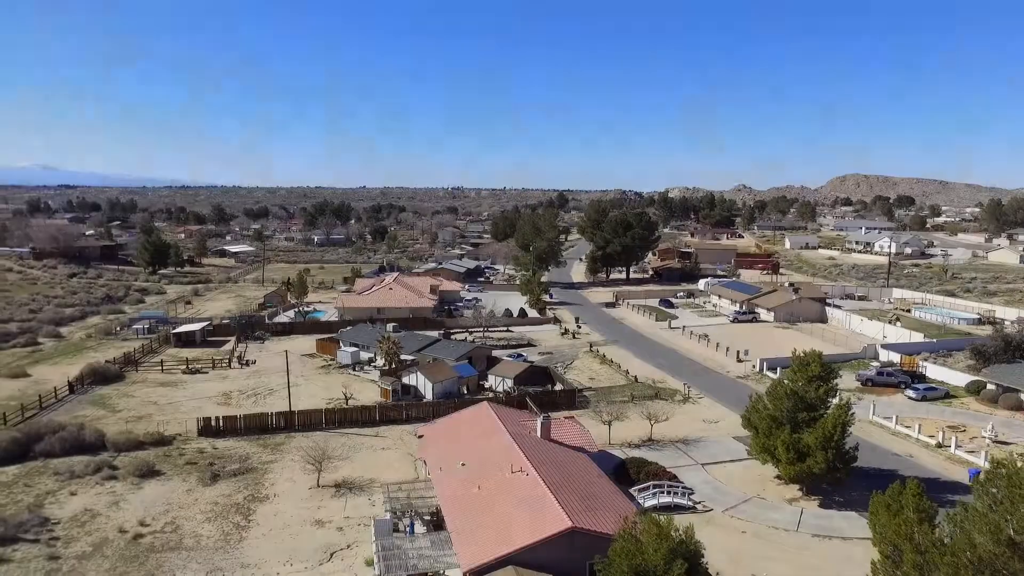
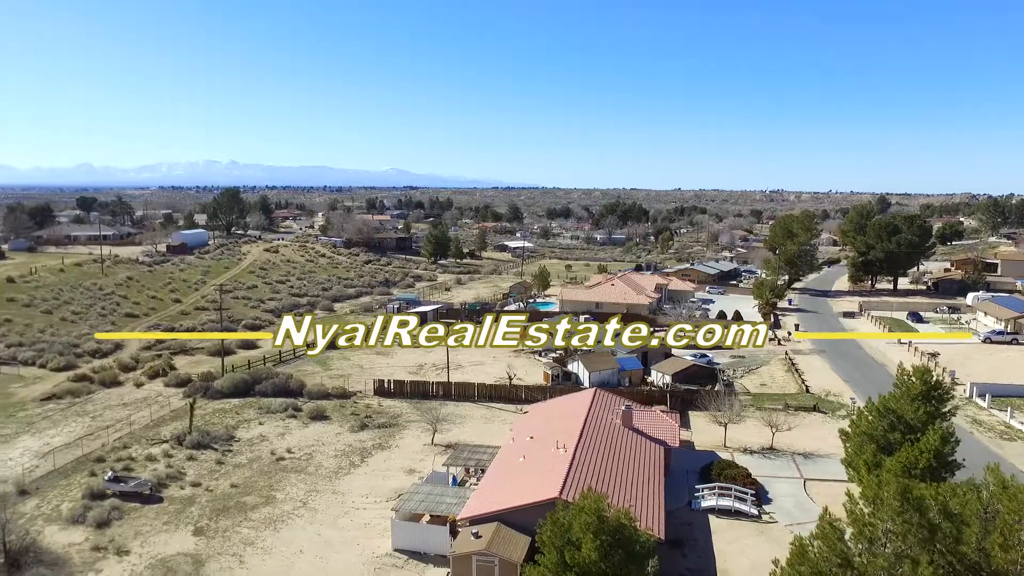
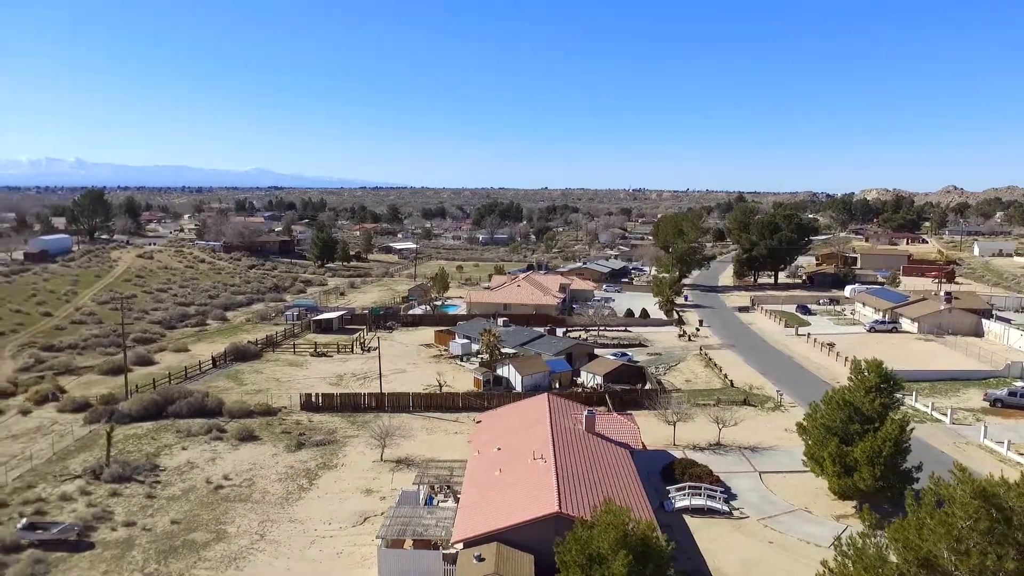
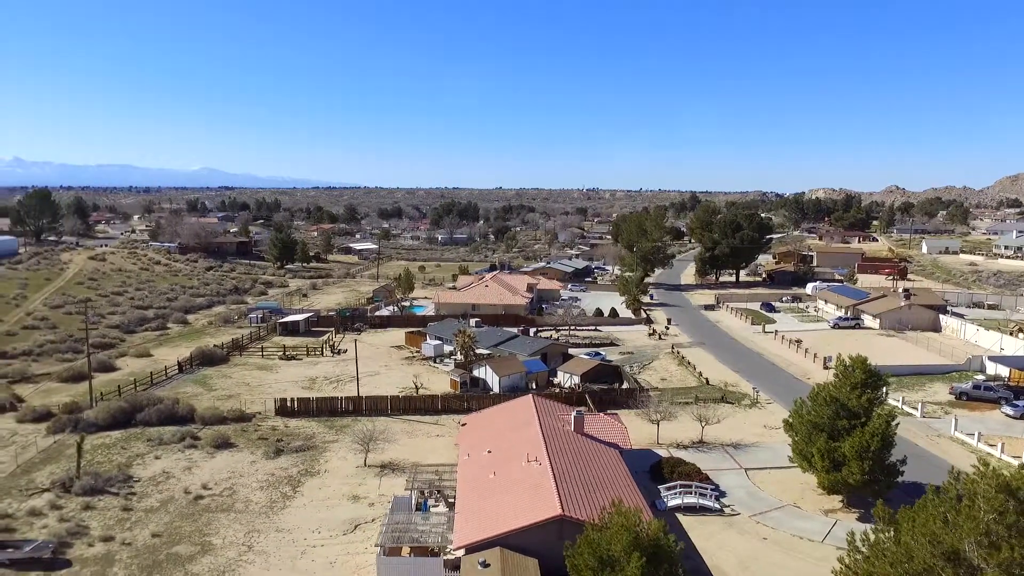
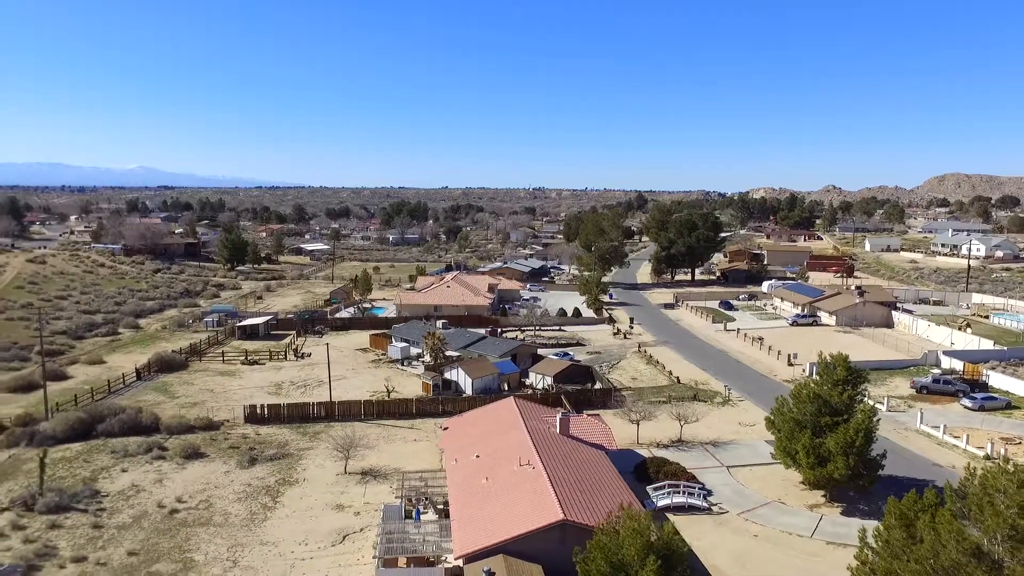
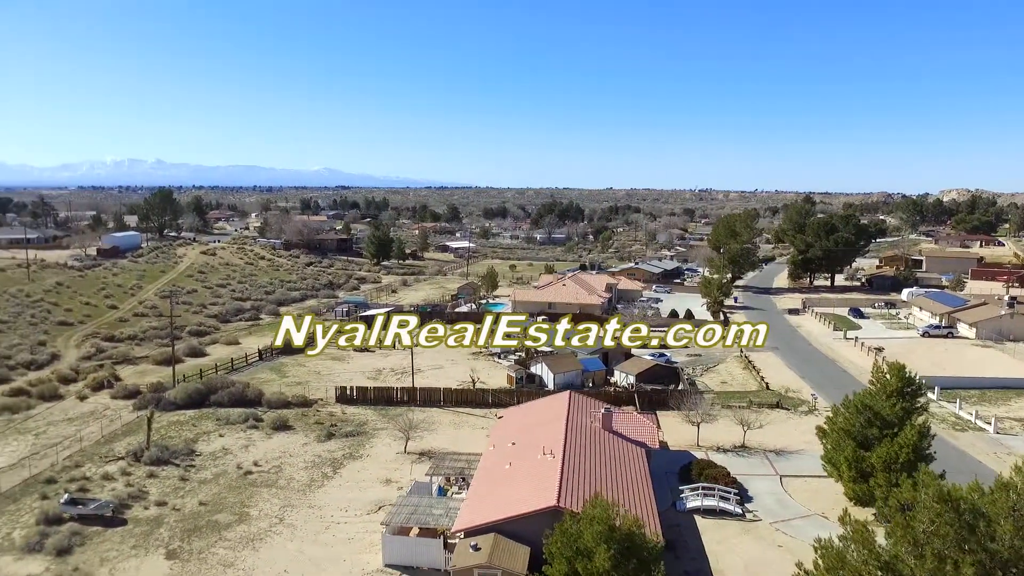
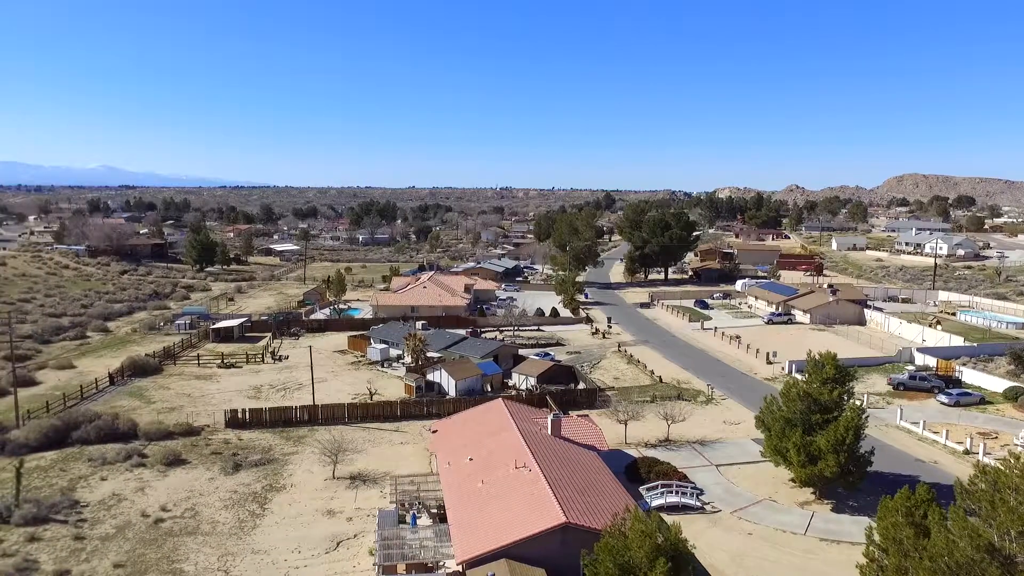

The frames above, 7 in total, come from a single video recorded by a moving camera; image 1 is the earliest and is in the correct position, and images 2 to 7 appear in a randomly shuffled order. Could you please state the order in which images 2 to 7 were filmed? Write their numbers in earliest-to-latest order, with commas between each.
7, 5, 4, 3, 6, 2
